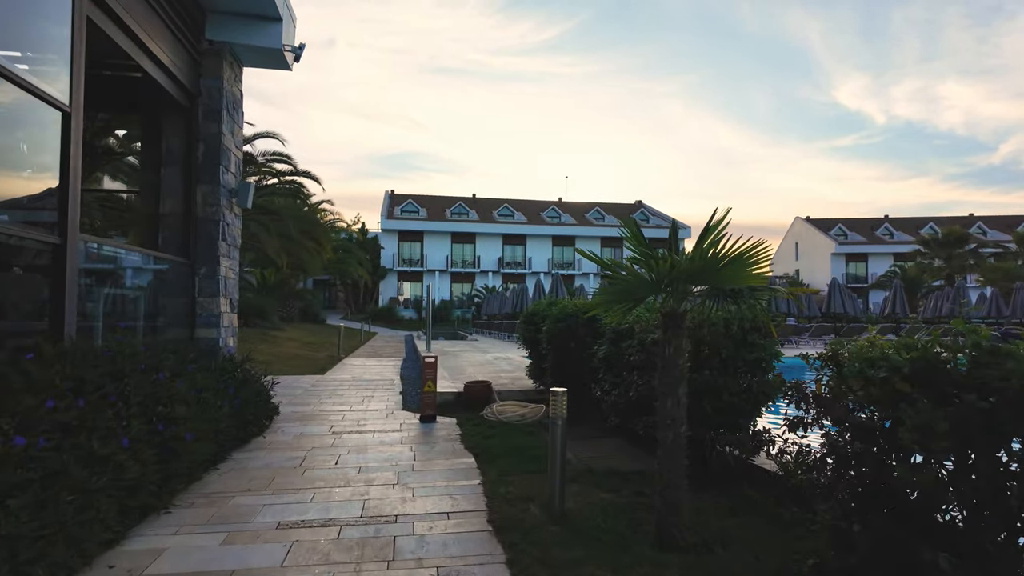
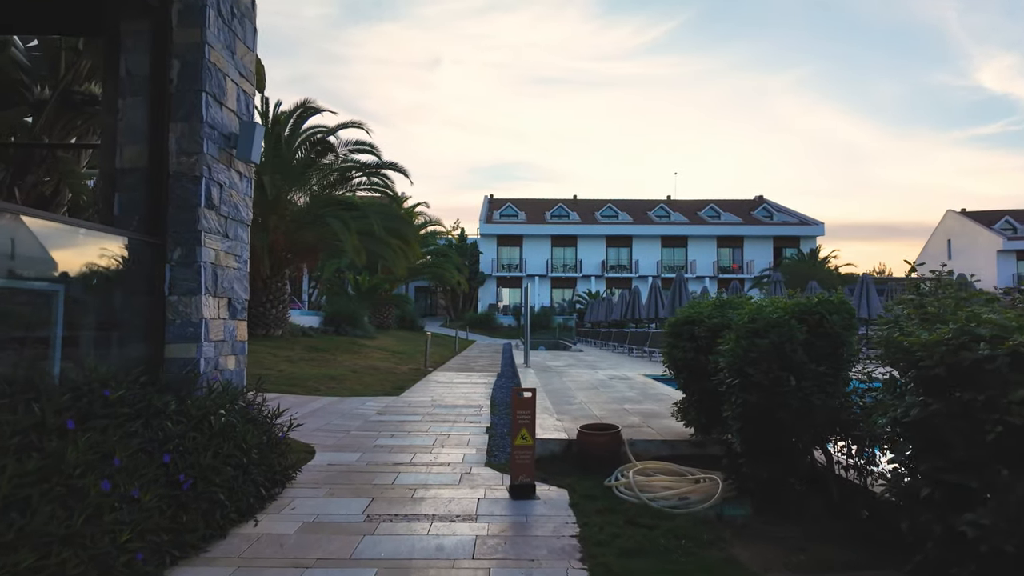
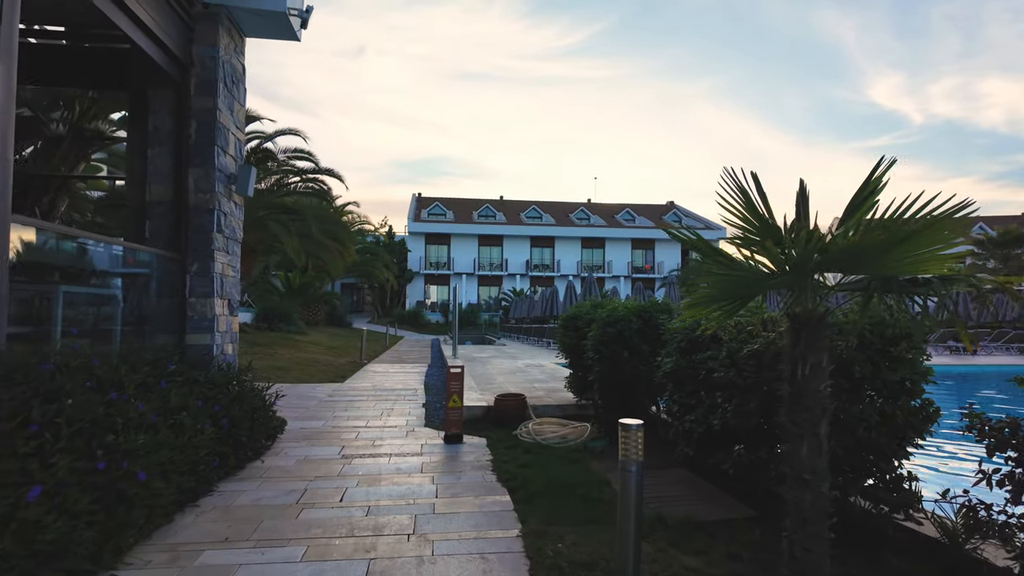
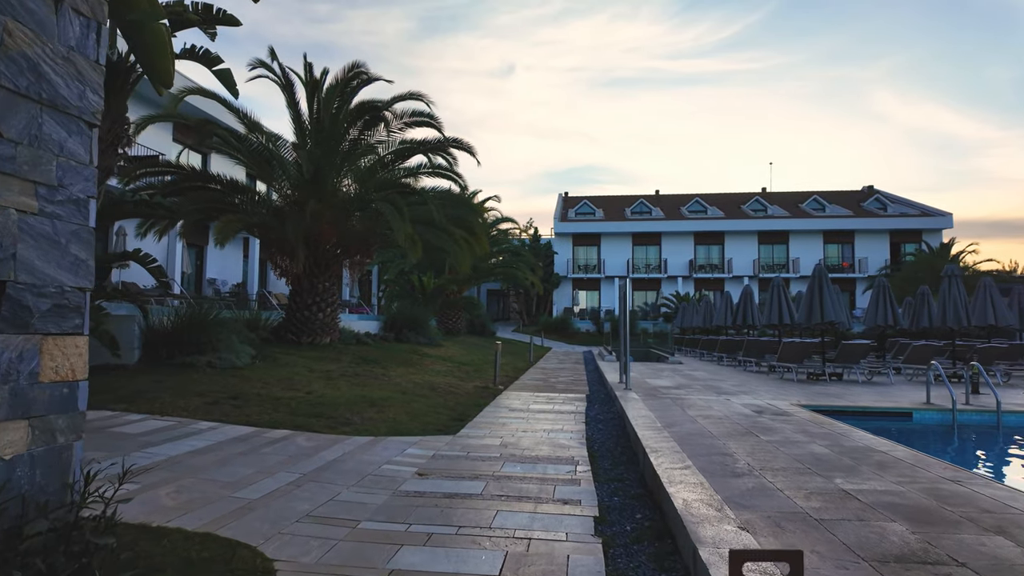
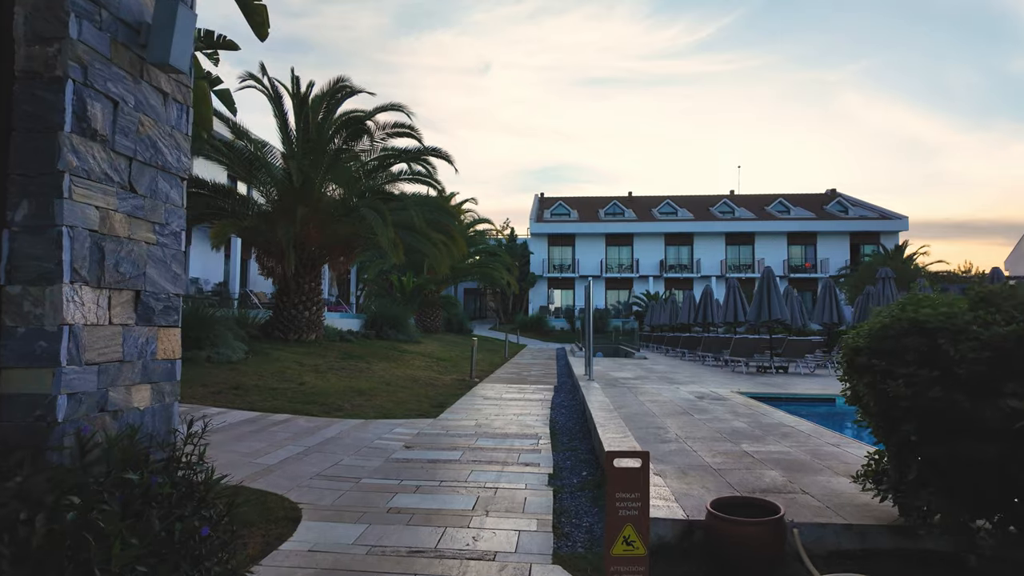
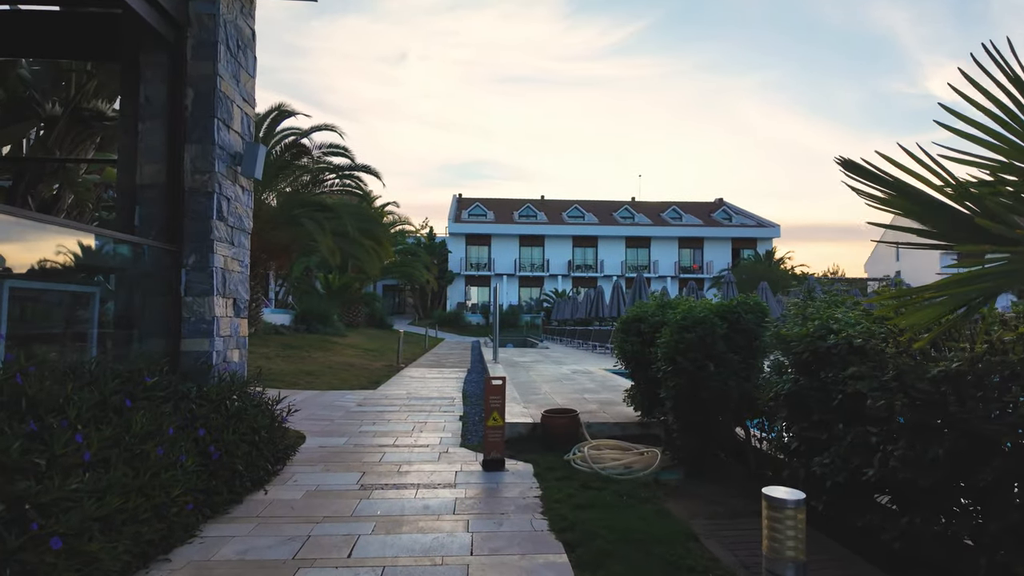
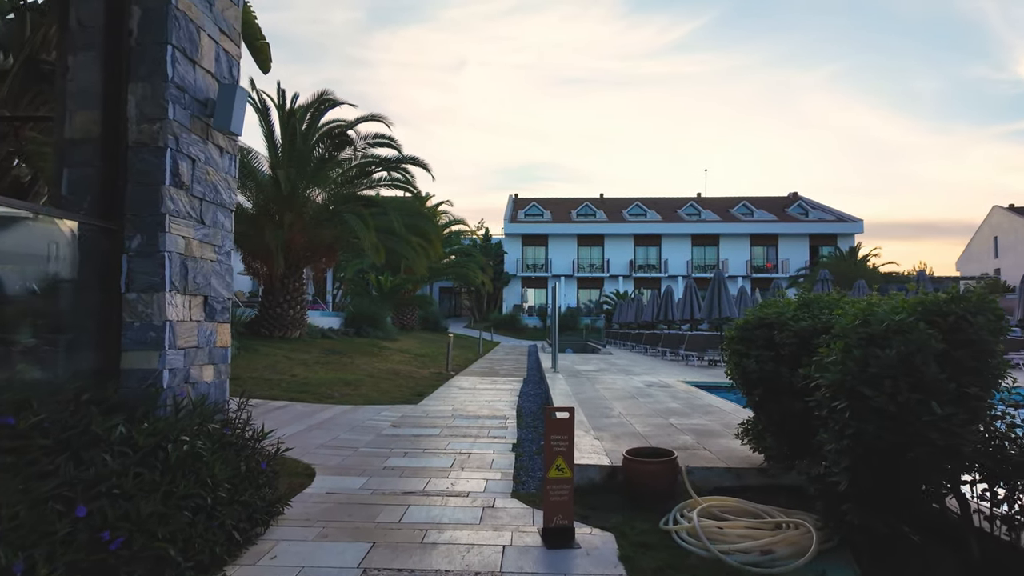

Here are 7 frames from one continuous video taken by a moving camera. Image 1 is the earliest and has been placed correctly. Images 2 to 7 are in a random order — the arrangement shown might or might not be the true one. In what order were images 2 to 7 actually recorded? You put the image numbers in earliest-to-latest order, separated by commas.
3, 6, 2, 7, 5, 4
